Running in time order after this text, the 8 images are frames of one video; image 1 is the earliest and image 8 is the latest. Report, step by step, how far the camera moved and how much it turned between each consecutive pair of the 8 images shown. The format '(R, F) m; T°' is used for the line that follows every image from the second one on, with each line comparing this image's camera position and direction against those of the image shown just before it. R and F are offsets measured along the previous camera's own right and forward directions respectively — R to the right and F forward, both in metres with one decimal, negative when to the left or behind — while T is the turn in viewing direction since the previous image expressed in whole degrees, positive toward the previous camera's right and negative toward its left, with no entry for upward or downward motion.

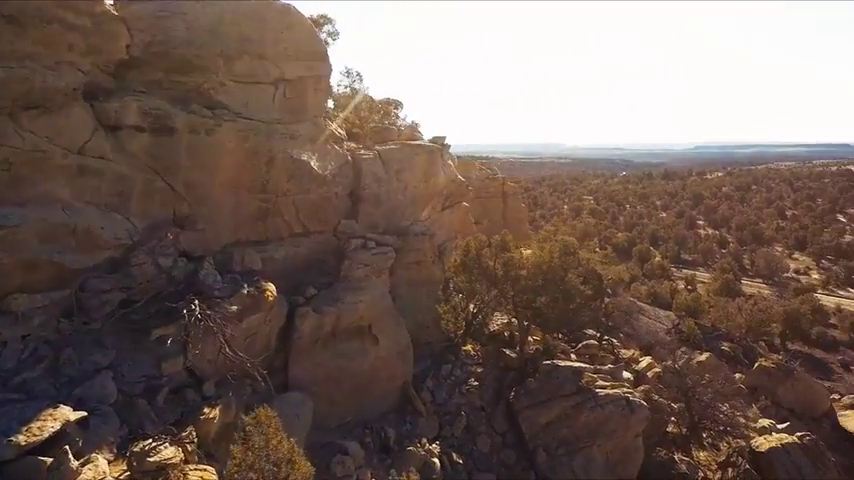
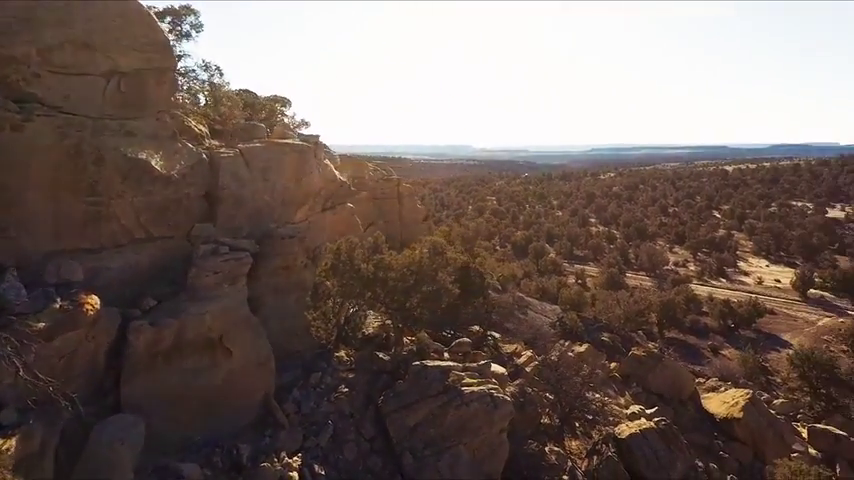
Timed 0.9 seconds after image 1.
(+0.8, +0.2) m; +9°
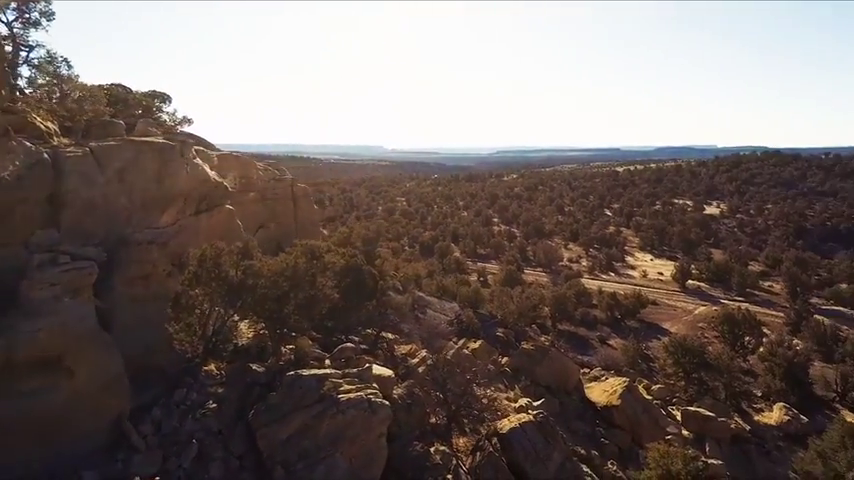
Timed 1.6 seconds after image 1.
(+0.6, +0.2) m; +9°
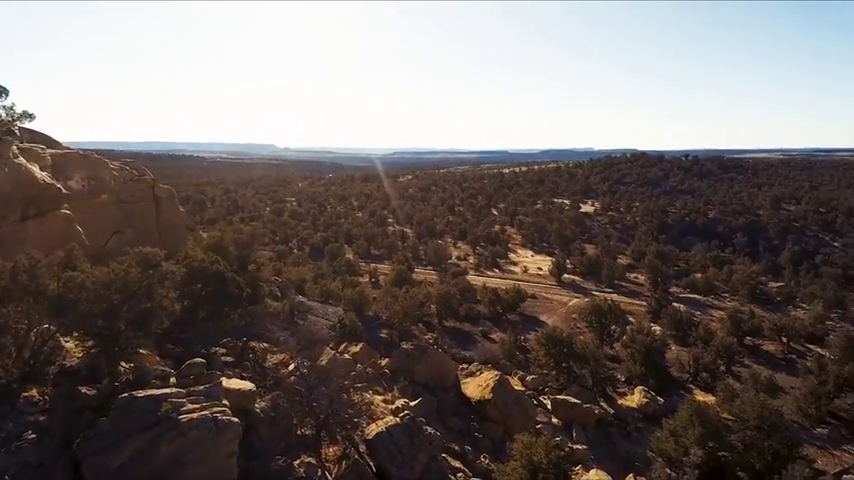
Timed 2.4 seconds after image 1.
(+0.6, +0.2) m; +10°
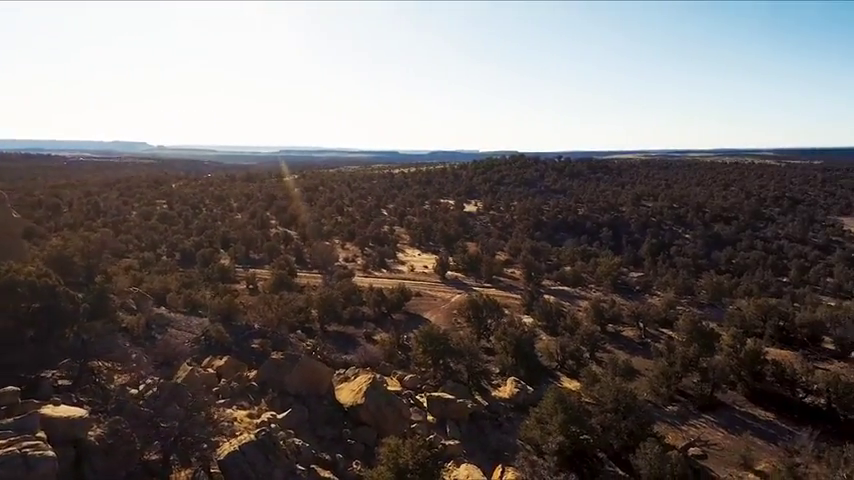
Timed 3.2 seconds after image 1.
(+0.6, +0.2) m; +11°
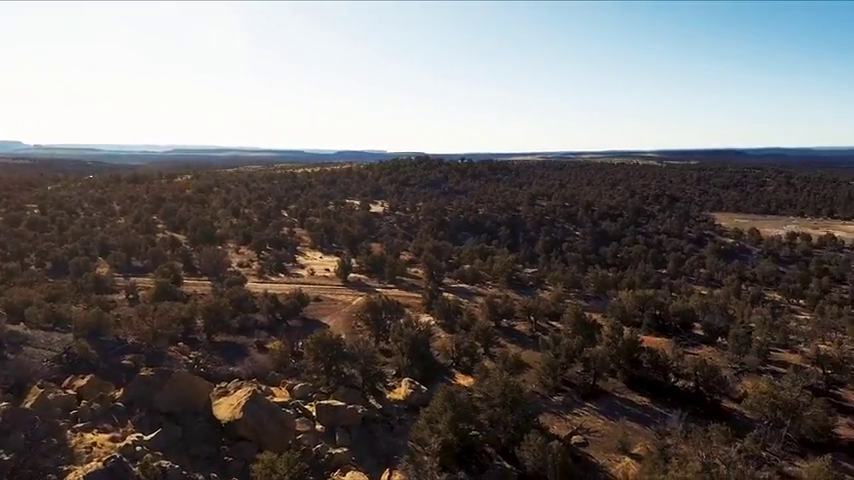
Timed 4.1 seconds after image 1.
(+0.7, +0.1) m; +9°
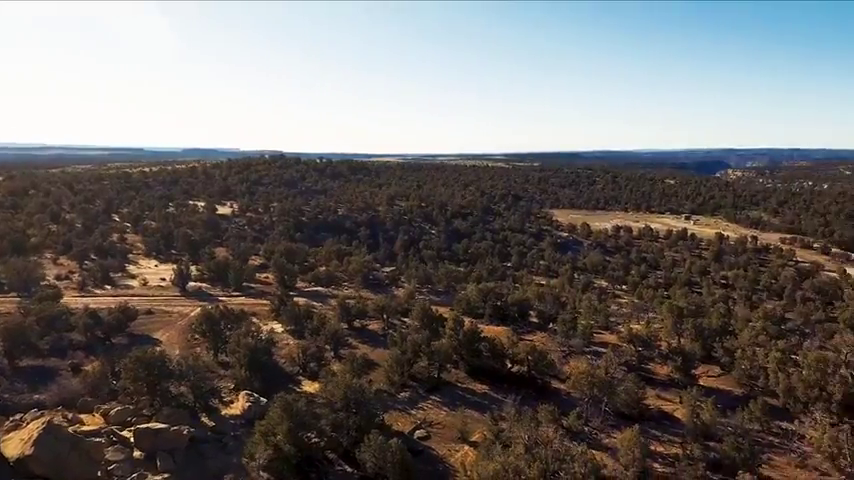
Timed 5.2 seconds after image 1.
(+0.9, -0.1) m; +14°
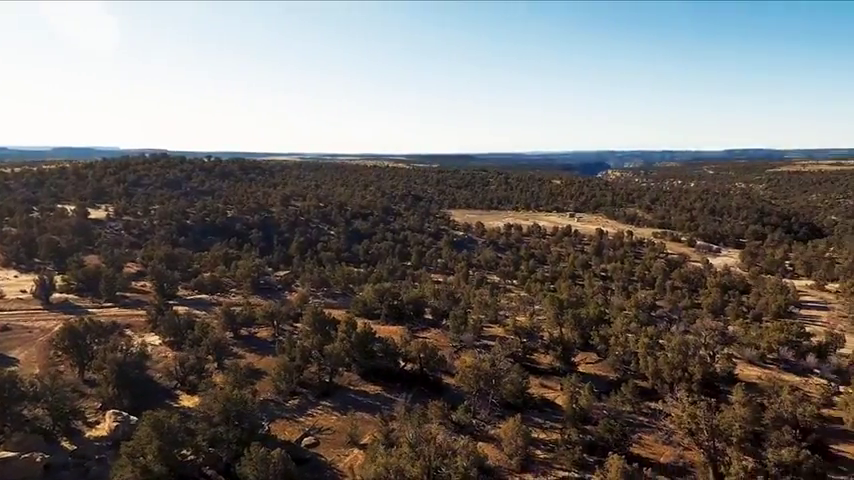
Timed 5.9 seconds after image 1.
(+0.5, -0.1) m; +10°
